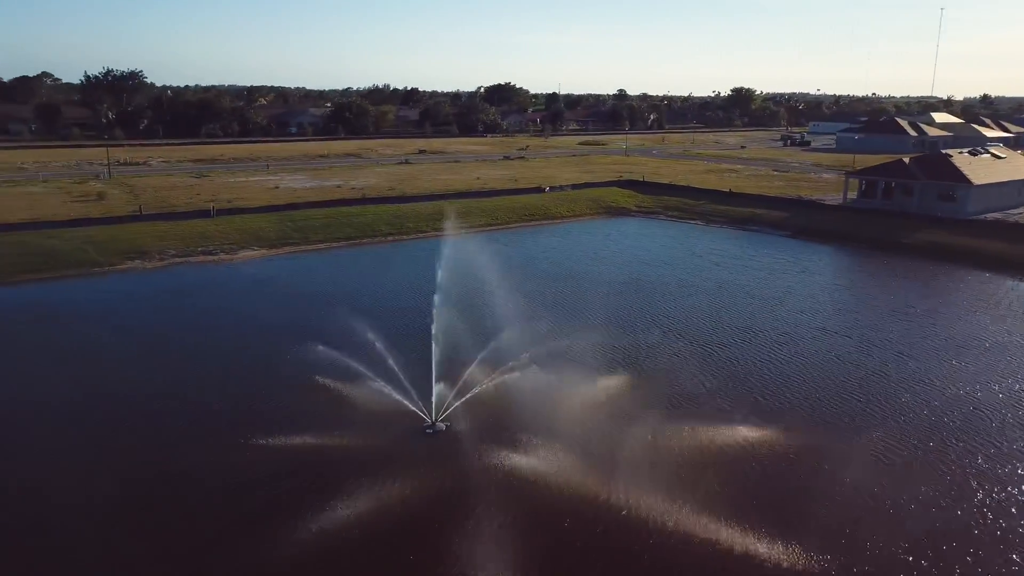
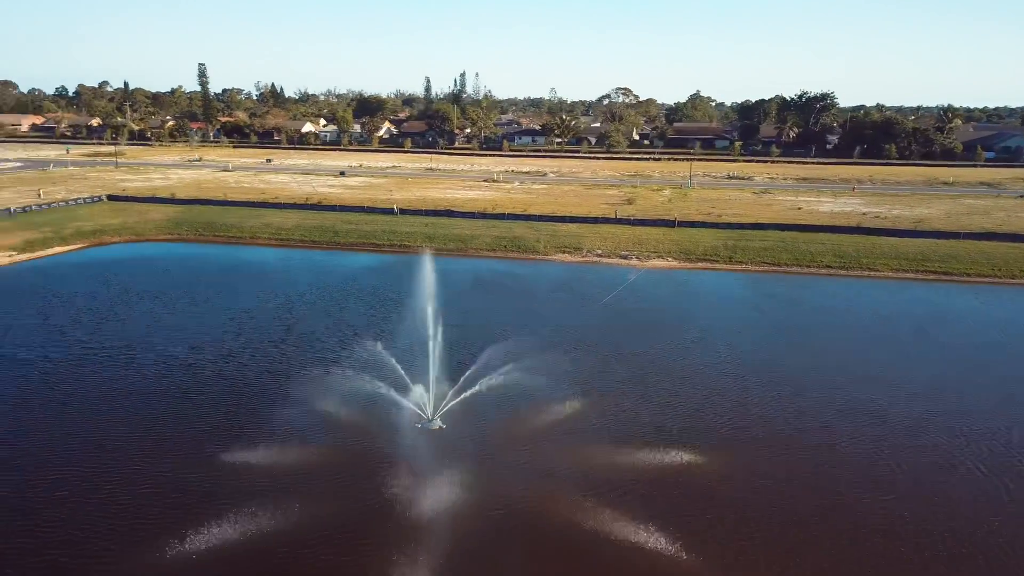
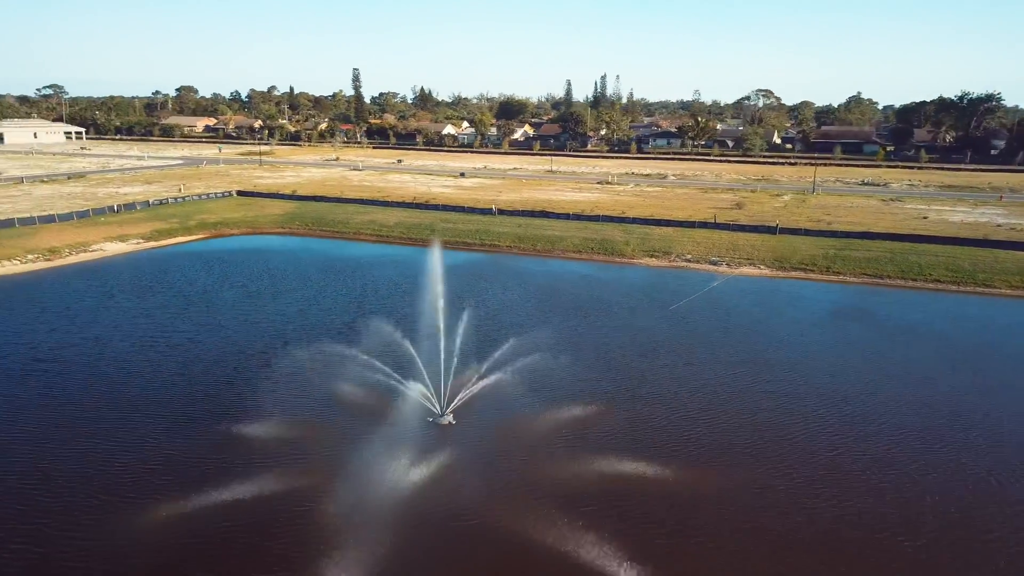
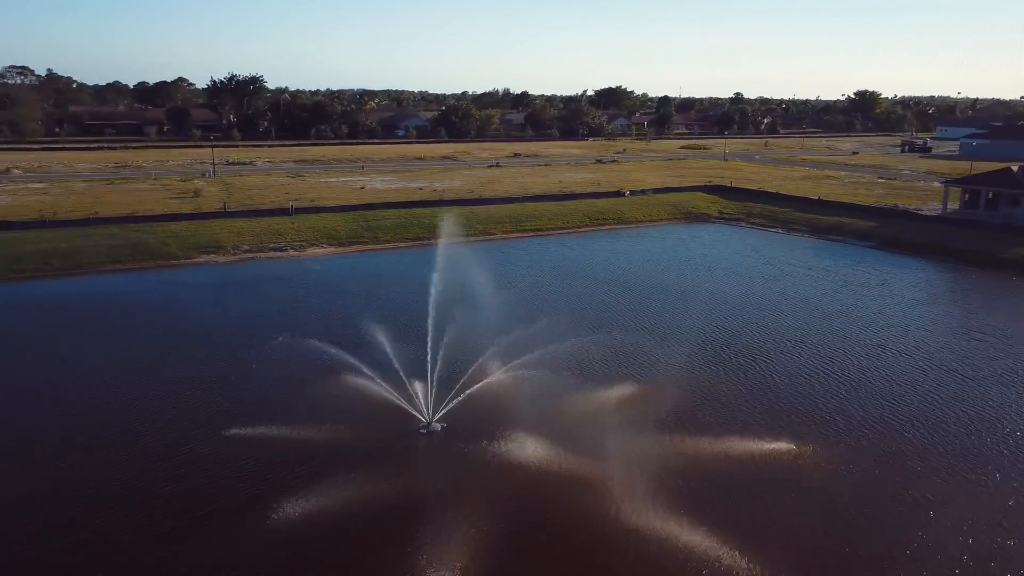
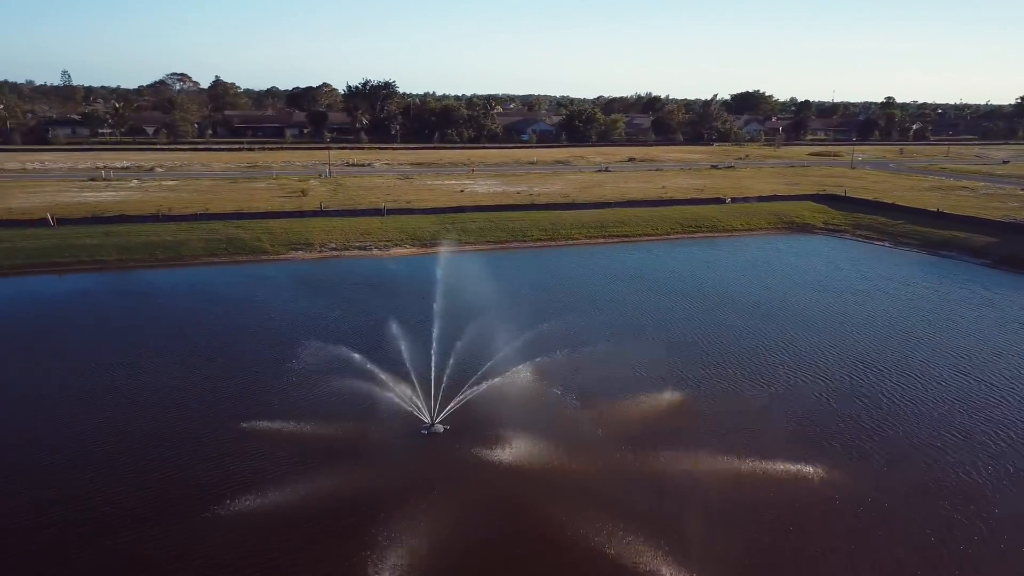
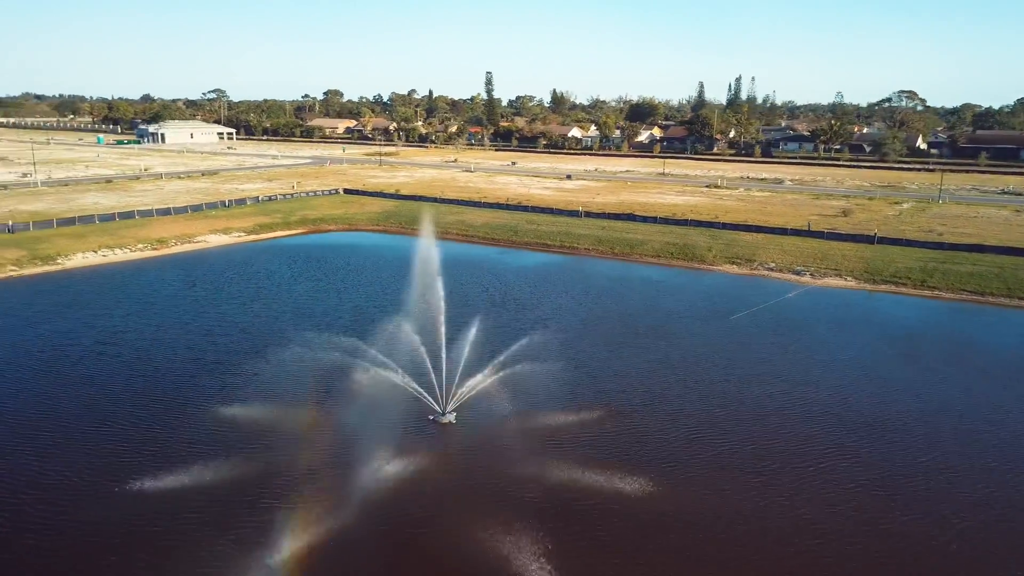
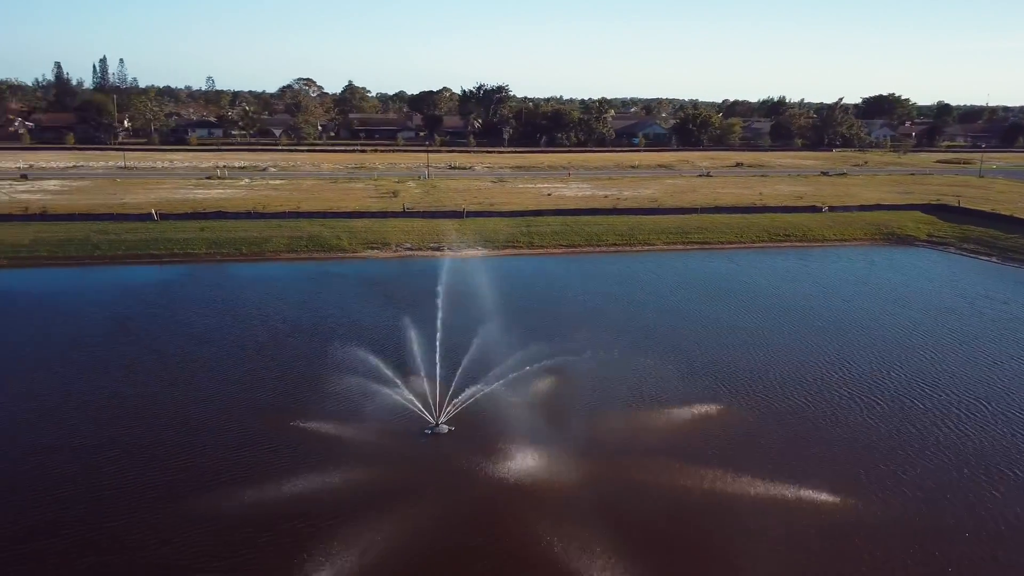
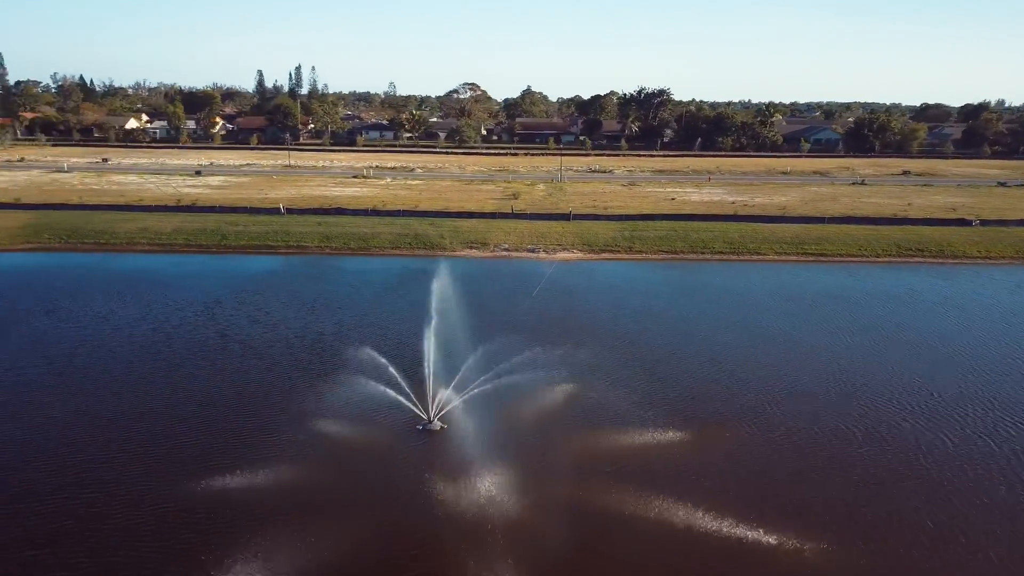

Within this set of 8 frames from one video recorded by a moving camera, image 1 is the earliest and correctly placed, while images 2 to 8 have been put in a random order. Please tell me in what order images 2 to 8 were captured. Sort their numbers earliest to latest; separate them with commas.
4, 5, 7, 8, 2, 3, 6
